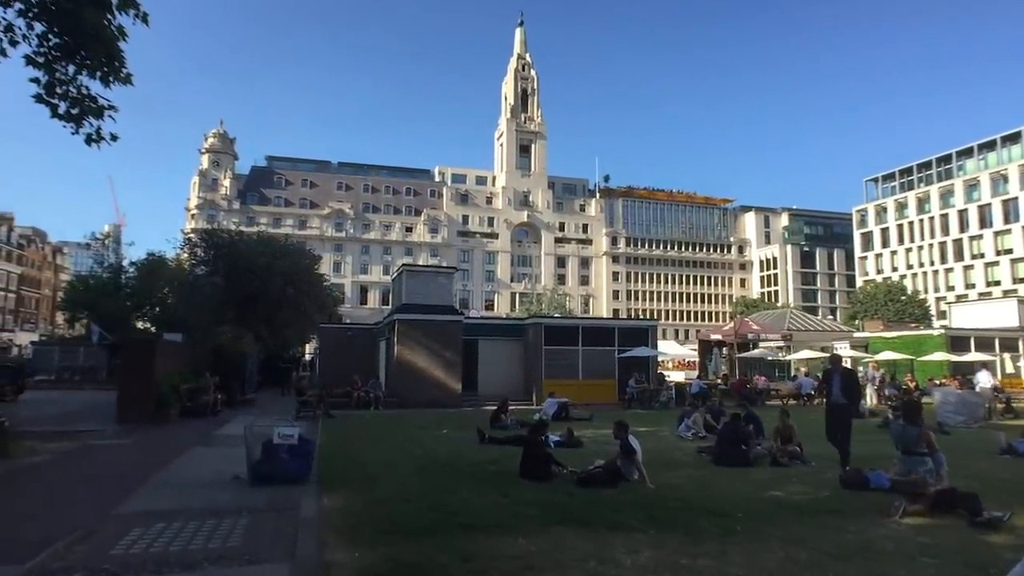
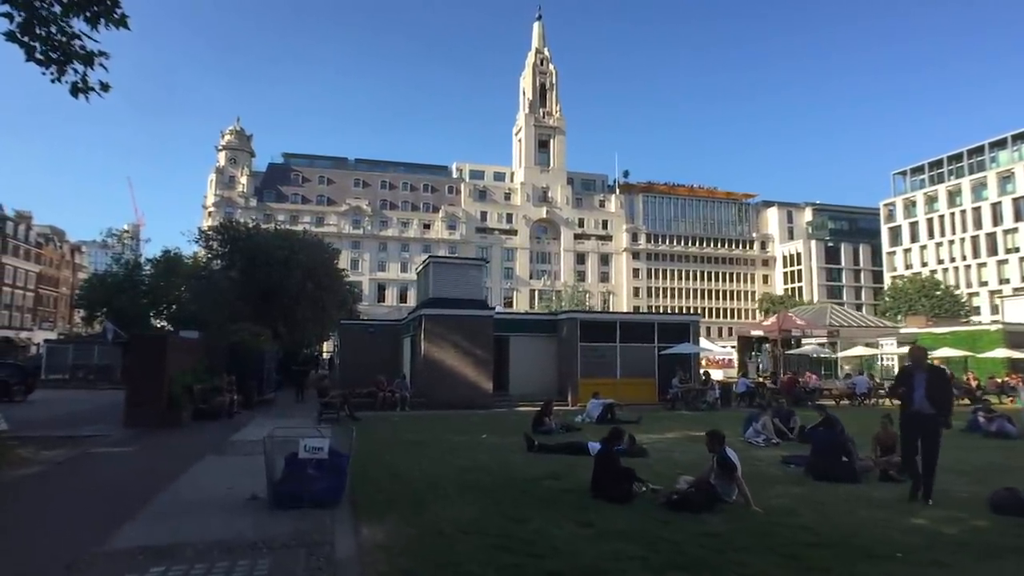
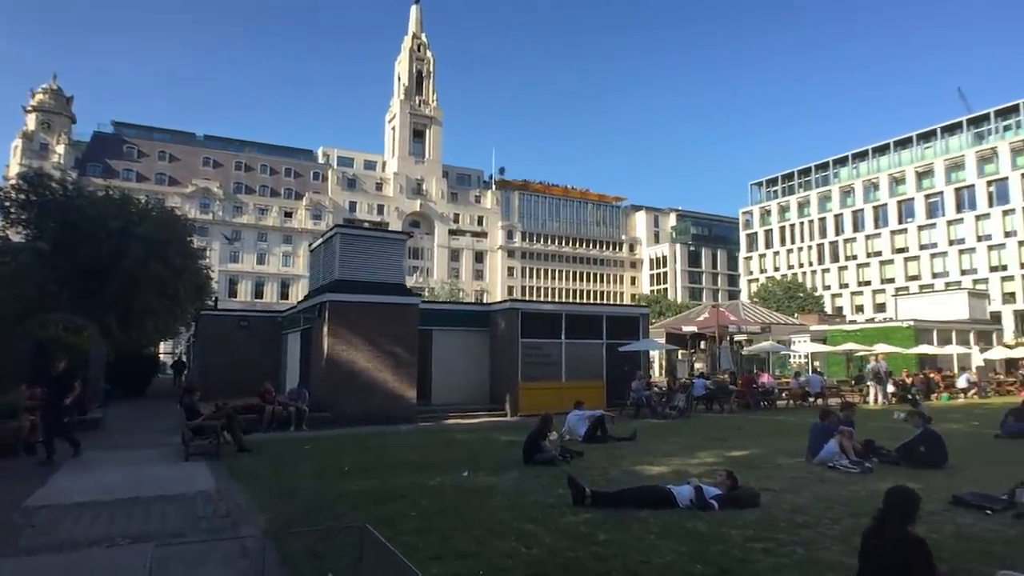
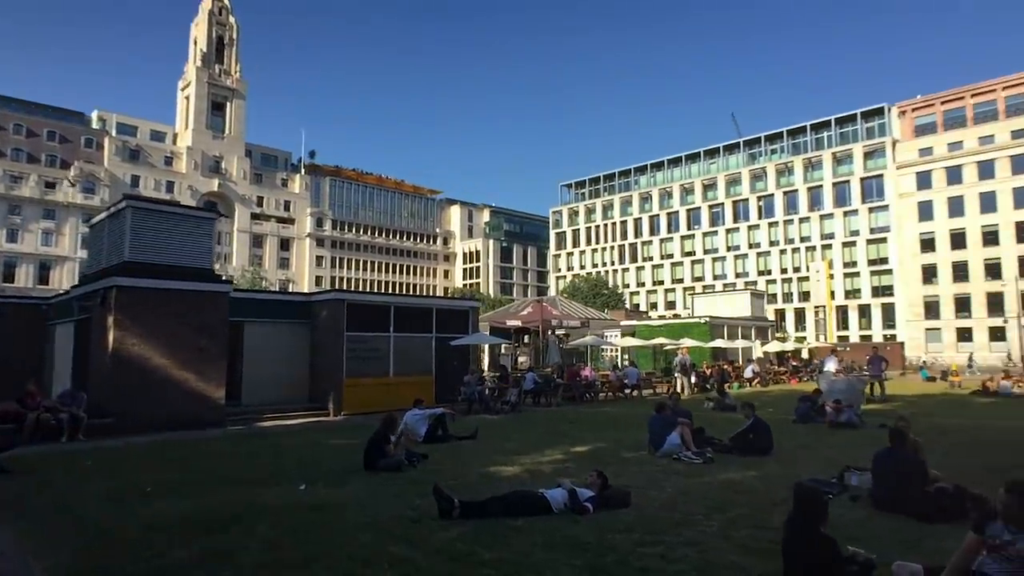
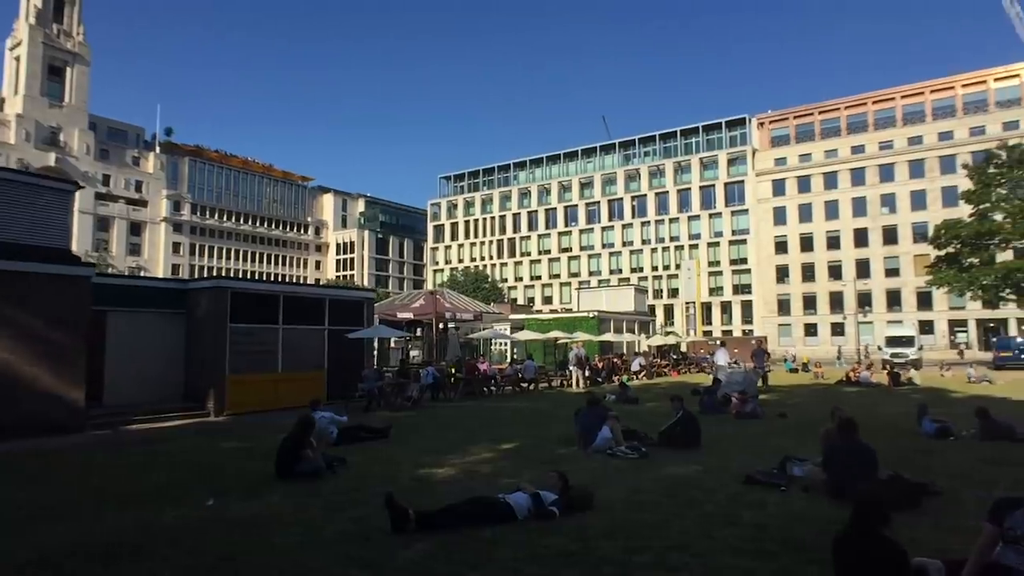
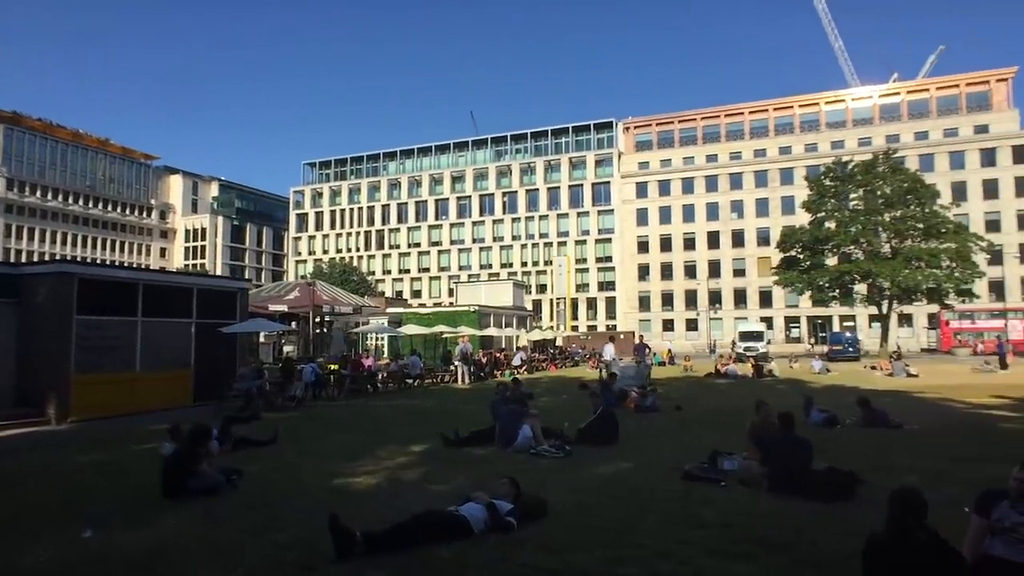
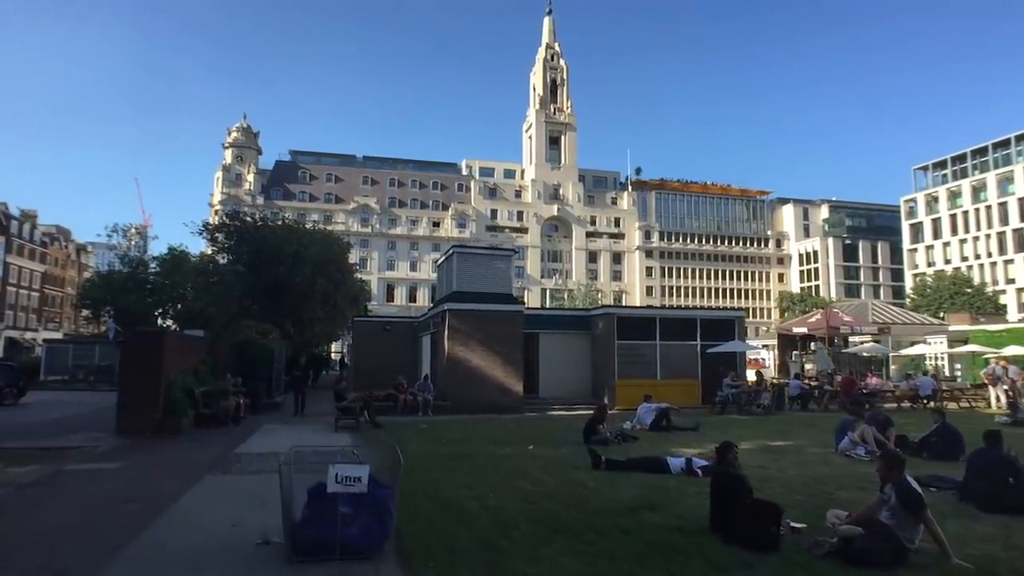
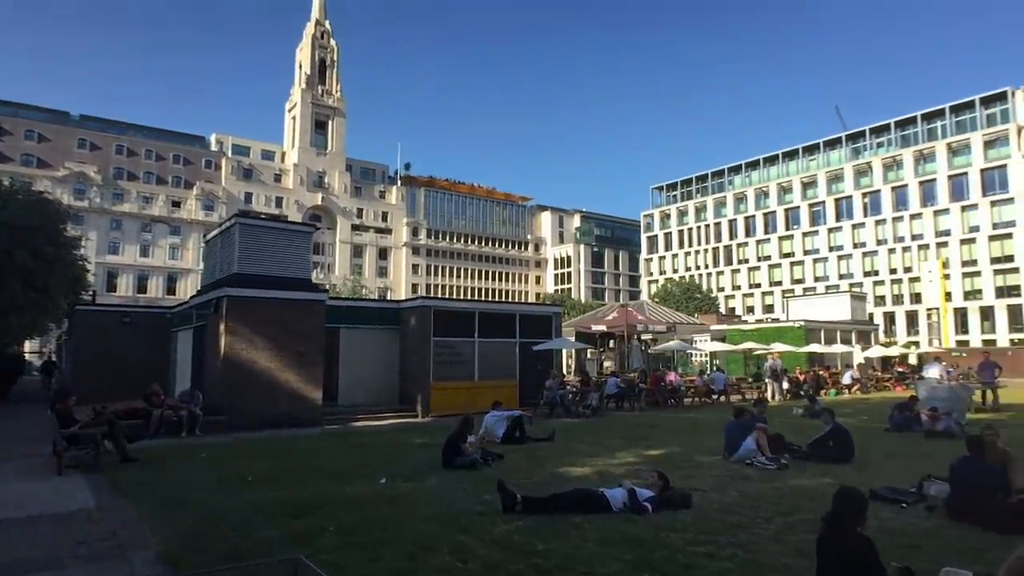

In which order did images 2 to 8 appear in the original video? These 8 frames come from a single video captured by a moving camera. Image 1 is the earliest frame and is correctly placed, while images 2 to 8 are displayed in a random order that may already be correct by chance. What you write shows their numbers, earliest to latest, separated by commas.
2, 7, 3, 8, 4, 5, 6
